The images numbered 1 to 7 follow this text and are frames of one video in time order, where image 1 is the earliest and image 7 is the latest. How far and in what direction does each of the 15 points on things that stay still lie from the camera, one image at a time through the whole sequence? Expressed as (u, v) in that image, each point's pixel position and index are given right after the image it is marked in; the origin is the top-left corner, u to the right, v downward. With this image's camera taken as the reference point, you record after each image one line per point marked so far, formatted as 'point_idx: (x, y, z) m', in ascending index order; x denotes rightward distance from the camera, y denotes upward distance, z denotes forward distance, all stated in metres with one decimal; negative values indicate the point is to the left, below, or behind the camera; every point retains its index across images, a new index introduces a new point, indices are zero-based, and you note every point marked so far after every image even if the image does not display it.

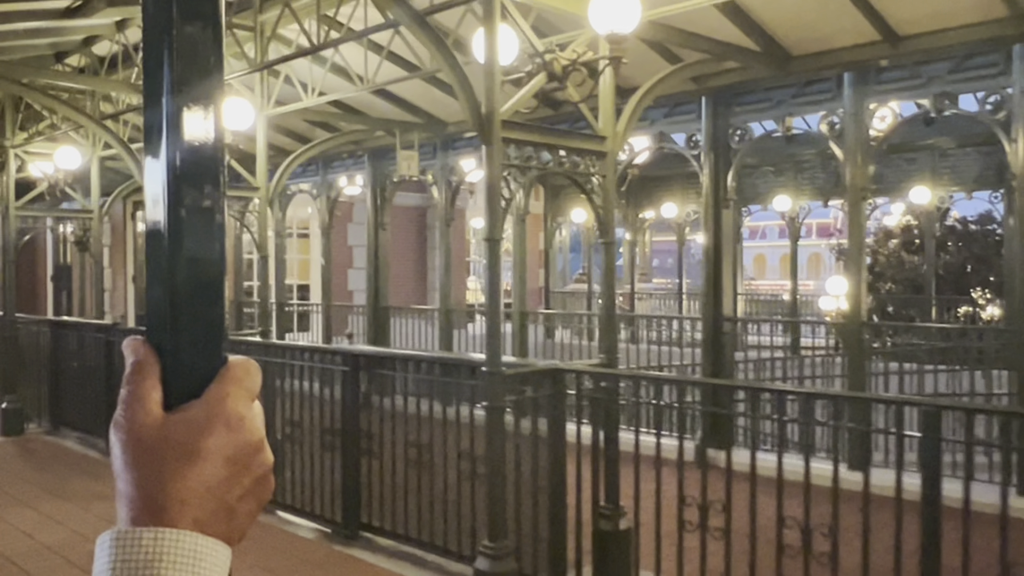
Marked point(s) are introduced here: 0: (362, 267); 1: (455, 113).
0: (-3.4, +0.5, +19.9) m
1: (-0.7, +2.2, +11.3) m
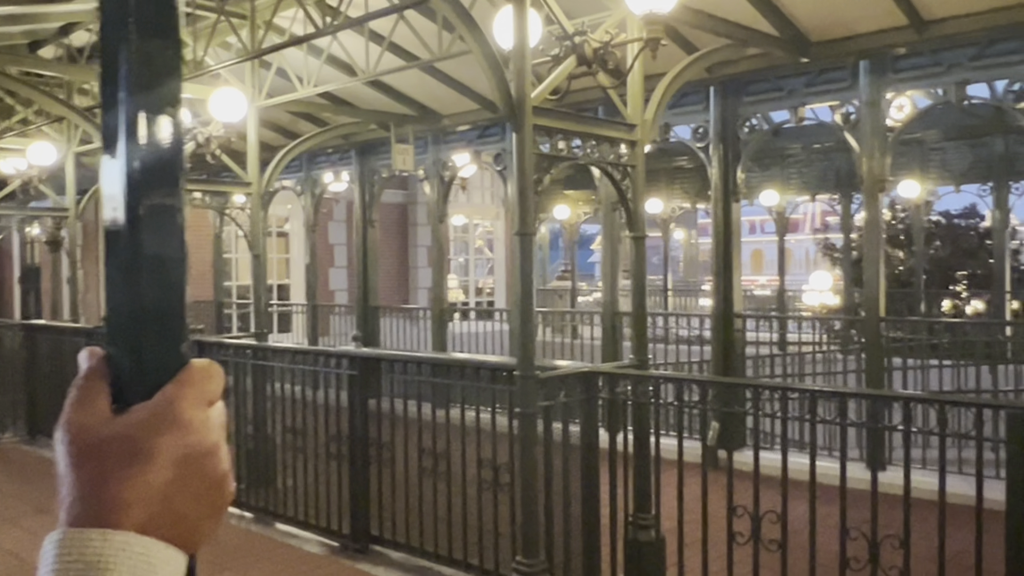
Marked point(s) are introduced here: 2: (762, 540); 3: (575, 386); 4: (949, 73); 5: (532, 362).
0: (-3.7, +0.5, +19.4) m
1: (-0.7, +2.2, +10.9) m
2: (+1.4, -1.4, +5.0) m
3: (+0.4, -0.6, +5.5) m
4: (+4.2, +2.1, +8.5) m
5: (+0.1, -0.4, +5.2) m
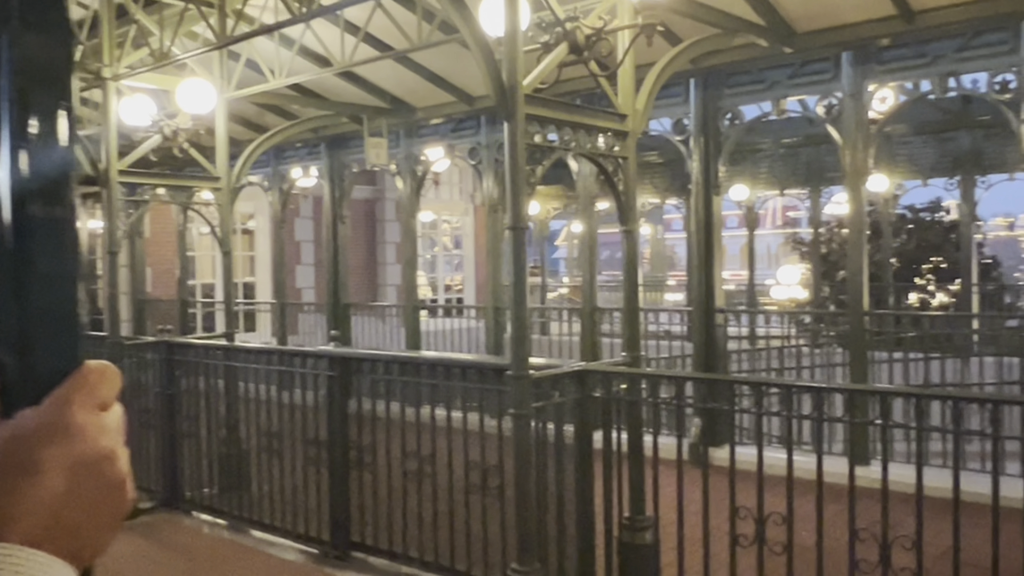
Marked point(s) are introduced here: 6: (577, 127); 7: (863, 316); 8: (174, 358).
0: (-4.3, +0.5, +19.0) m
1: (-1.0, +2.3, +10.6) m
2: (+1.4, -1.4, +4.8) m
3: (+0.3, -0.6, +5.3) m
4: (+4.0, +2.1, +8.5) m
5: (+0.1, -0.4, +5.0) m
6: (+0.4, +1.0, +5.4) m
7: (+3.3, -0.3, +8.4) m
8: (-3.1, -0.6, +8.3) m
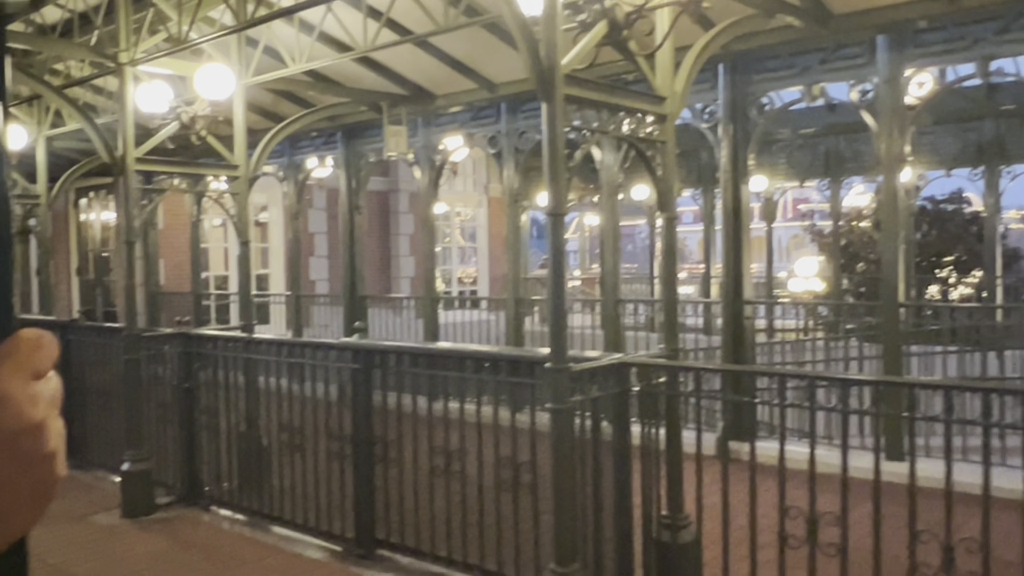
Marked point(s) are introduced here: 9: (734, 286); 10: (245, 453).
0: (-3.9, +0.7, +18.8) m
1: (-0.8, +2.4, +10.4) m
2: (+1.6, -1.3, +4.6) m
3: (+0.5, -0.5, +5.1) m
4: (+4.2, +2.2, +8.2) m
5: (+0.3, -0.3, +4.8) m
6: (+0.6, +1.0, +5.1) m
7: (+3.5, -0.2, +8.2) m
8: (-2.9, -0.6, +8.1) m
9: (+2.3, 0.0, +9.1) m
10: (-2.3, -1.4, +7.7) m
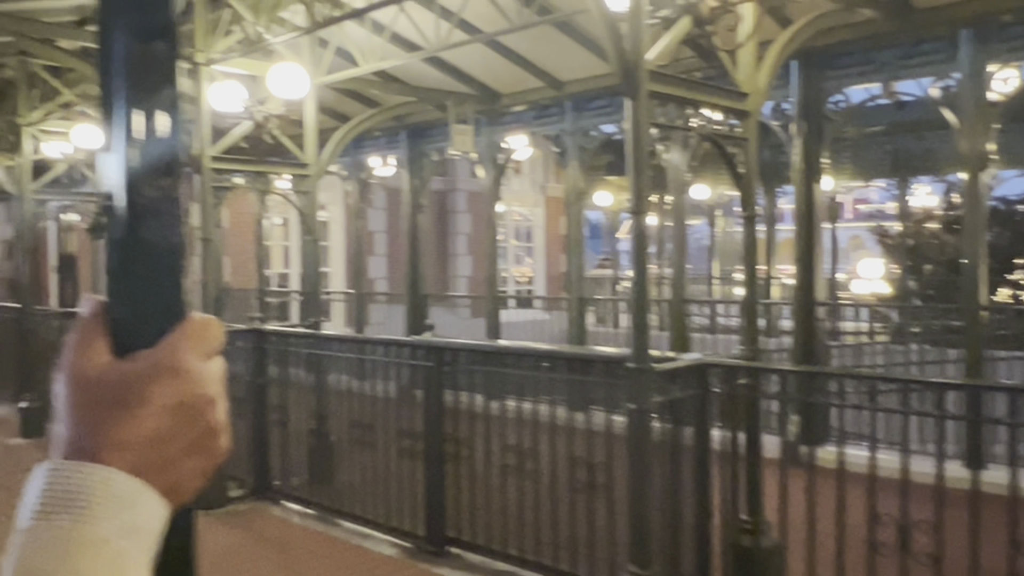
0: (-2.7, +0.7, +19.0) m
1: (0.0, +2.4, +10.4) m
2: (+2.0, -1.3, +4.5) m
3: (+1.0, -0.5, +5.0) m
4: (+4.9, +2.2, +7.9) m
5: (+0.7, -0.3, +4.7) m
6: (+1.1, +1.0, +5.1) m
7: (+4.2, -0.2, +7.9) m
8: (-2.3, -0.5, +8.2) m
9: (+2.9, 0.0, +8.9) m
10: (-1.7, -1.4, +7.8) m
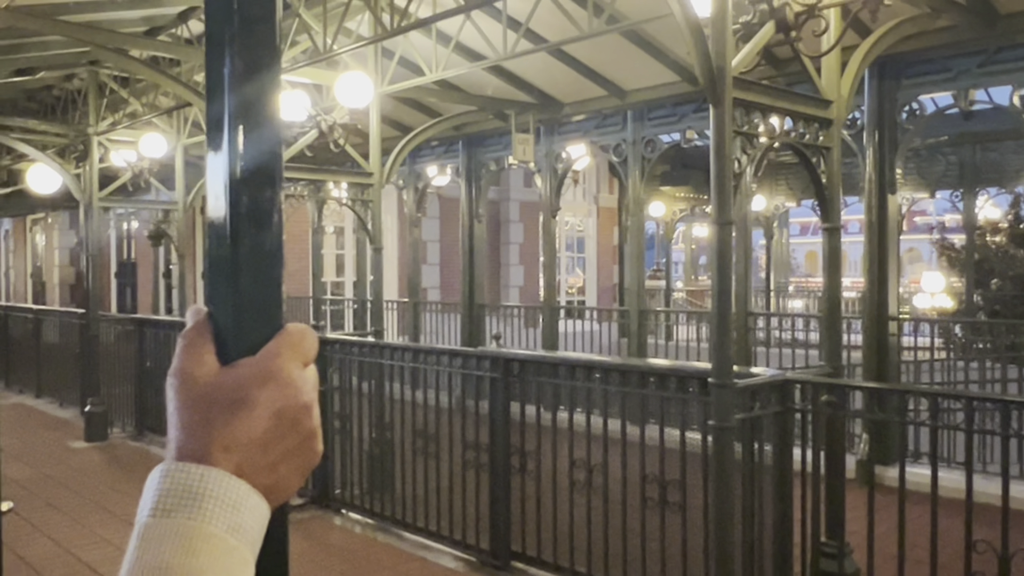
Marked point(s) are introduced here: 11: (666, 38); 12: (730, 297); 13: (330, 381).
0: (-1.6, +0.5, +19.0) m
1: (+0.7, +2.3, +10.3) m
2: (+2.4, -1.4, +4.3) m
3: (+1.4, -0.6, +4.9) m
4: (+5.4, +2.0, +7.6) m
5: (+1.1, -0.4, +4.6) m
6: (+1.5, +1.0, +4.9) m
7: (+4.7, -0.3, +7.6) m
8: (-1.7, -0.6, +8.2) m
9: (+3.6, -0.1, +8.7) m
10: (-1.2, -1.5, +7.7) m
11: (+1.5, +2.4, +8.6) m
12: (+1.1, 0.0, +4.5) m
13: (-1.7, -0.9, +8.2) m
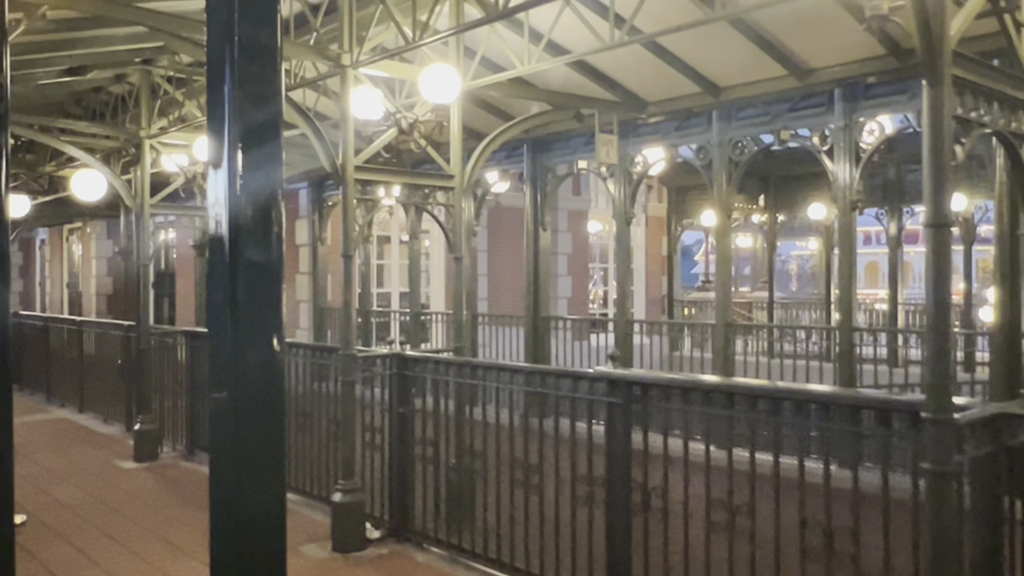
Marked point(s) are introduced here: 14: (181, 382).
0: (-0.5, +0.3, +18.3) m
1: (+1.6, +2.1, +9.6) m
2: (+3.1, -1.5, +3.4) m
3: (+2.1, -0.7, +4.1) m
4: (+6.3, +1.9, +6.7) m
5: (+1.8, -0.5, +3.8) m
6: (+2.2, +0.9, +4.2) m
7: (+5.5, -0.4, +6.7) m
8: (-0.9, -0.7, +7.5) m
9: (+4.4, -0.2, +7.8) m
10: (-0.4, -1.6, +7.0) m
11: (+2.3, +2.3, +7.9) m
12: (+1.8, -0.1, +3.8) m
13: (-0.8, -1.0, +7.5) m
14: (-4.1, -1.2, +11.2) m
